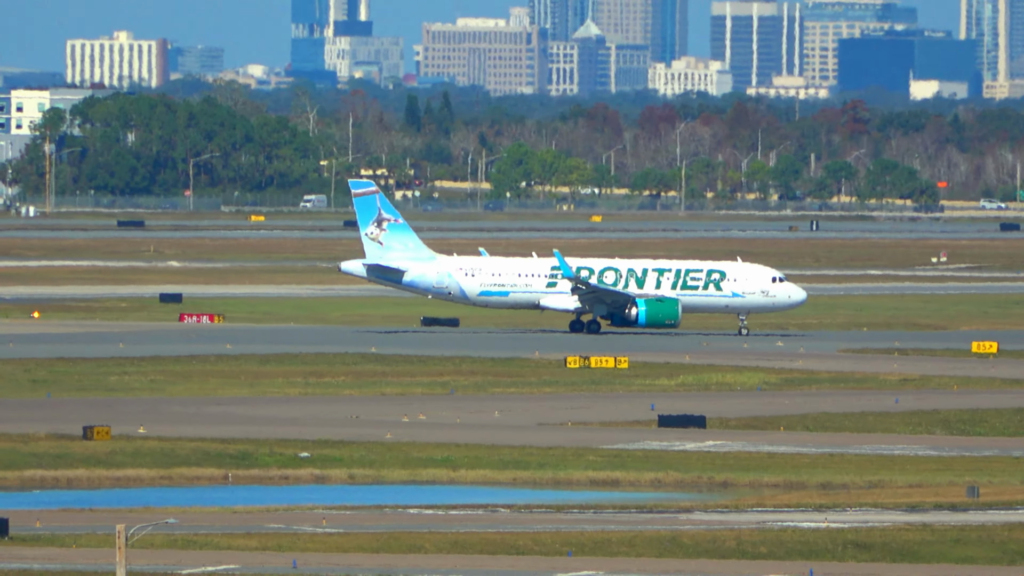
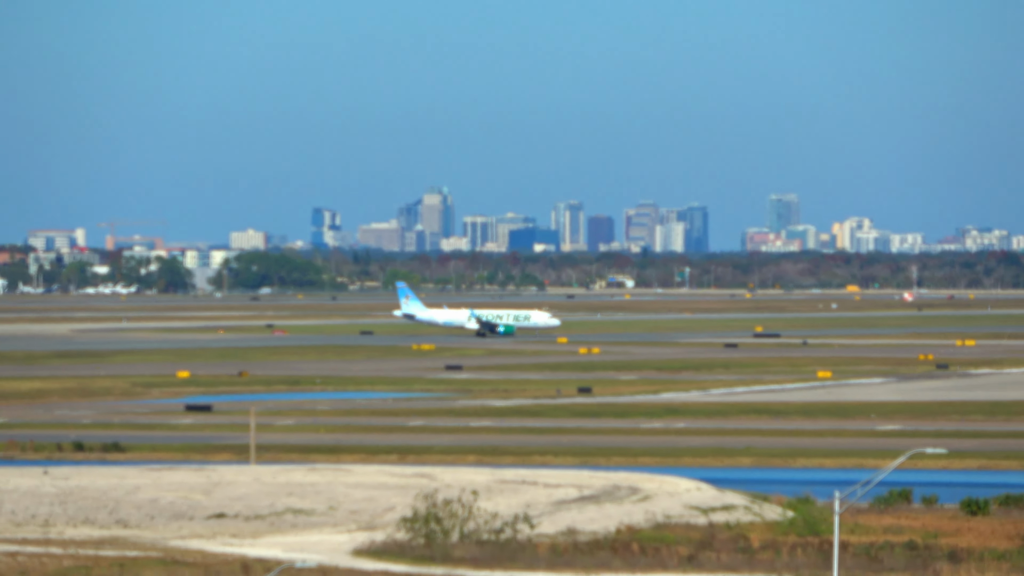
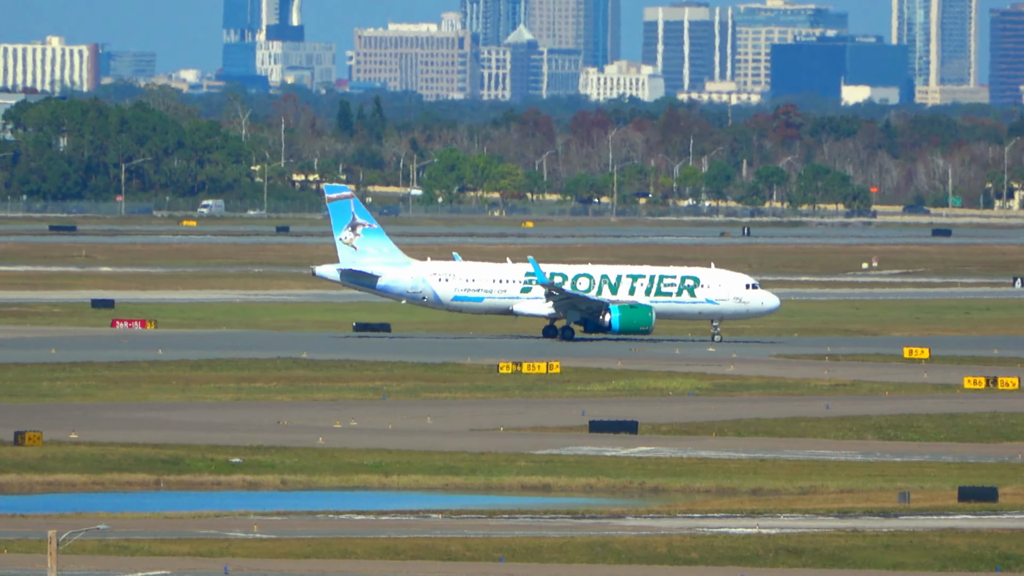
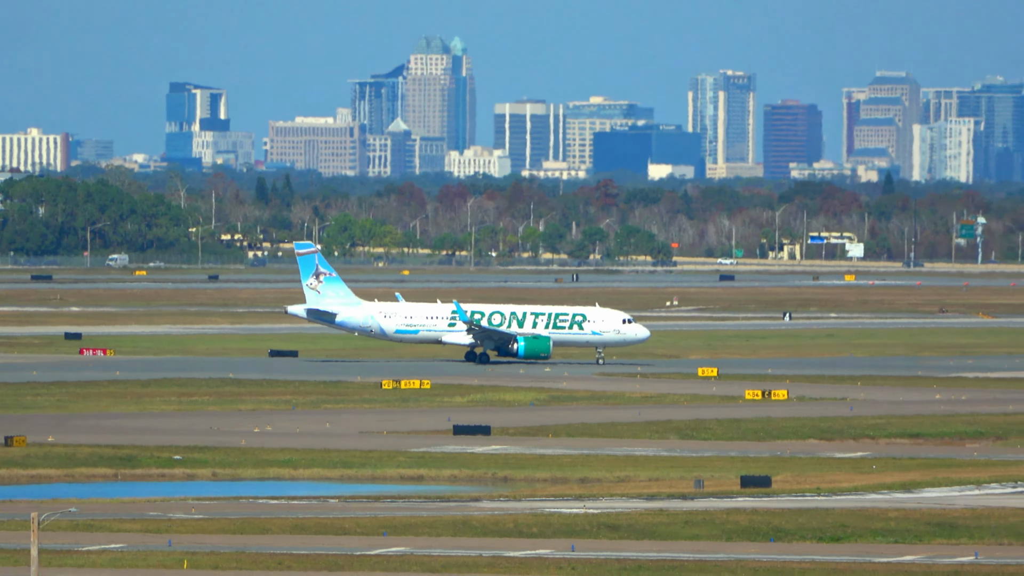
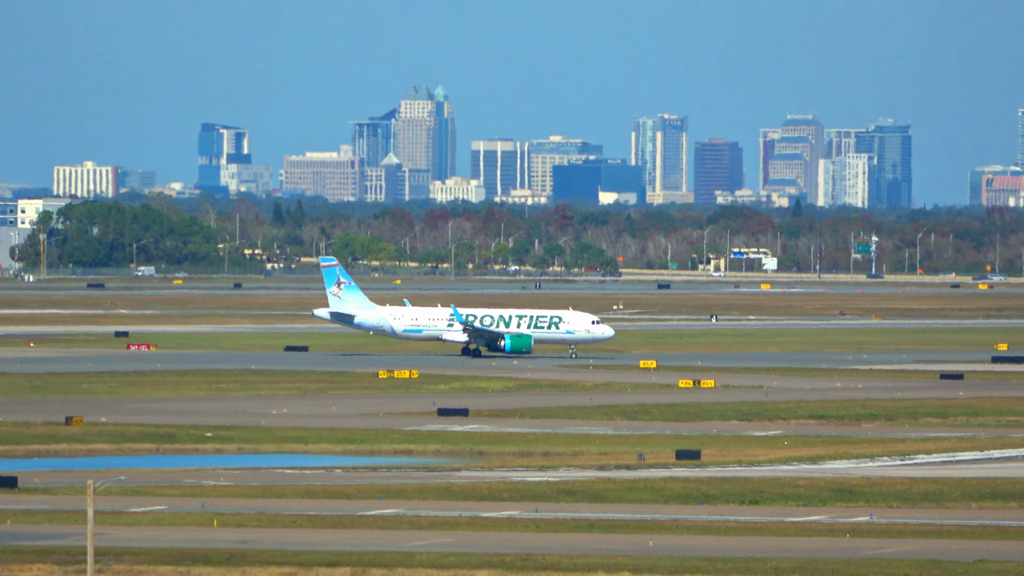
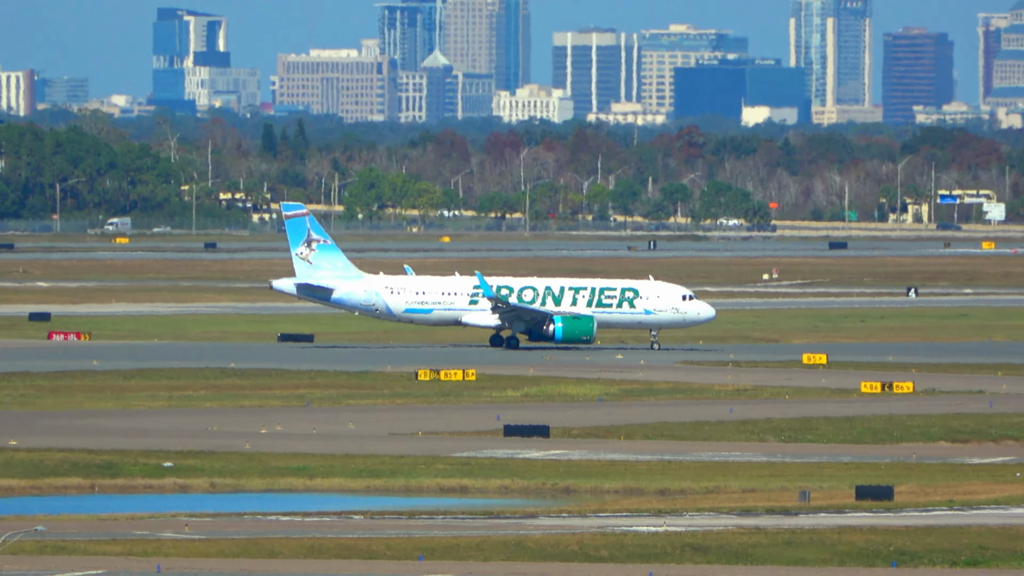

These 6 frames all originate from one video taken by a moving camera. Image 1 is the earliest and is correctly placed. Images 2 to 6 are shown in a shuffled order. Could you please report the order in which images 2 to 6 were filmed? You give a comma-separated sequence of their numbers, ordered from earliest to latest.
3, 6, 4, 5, 2
